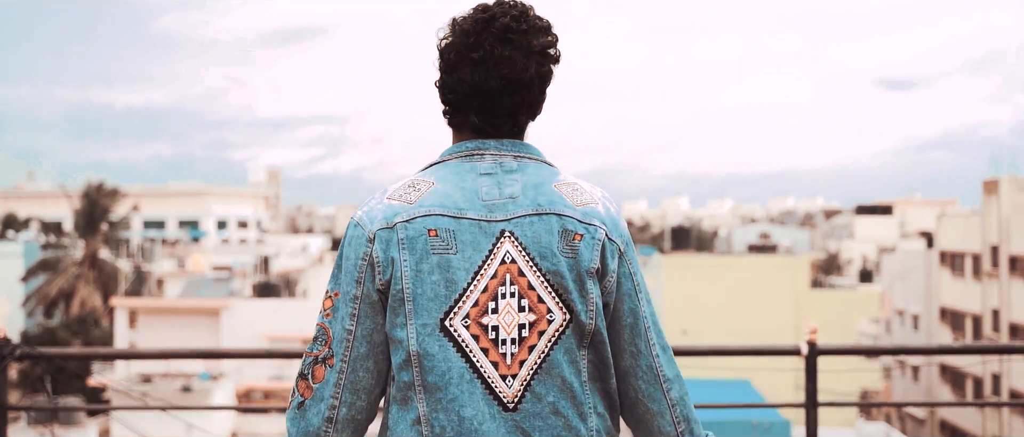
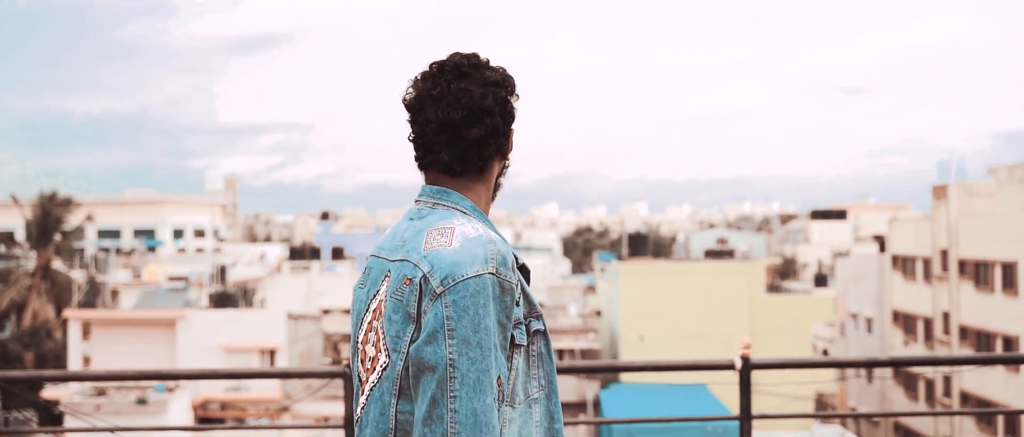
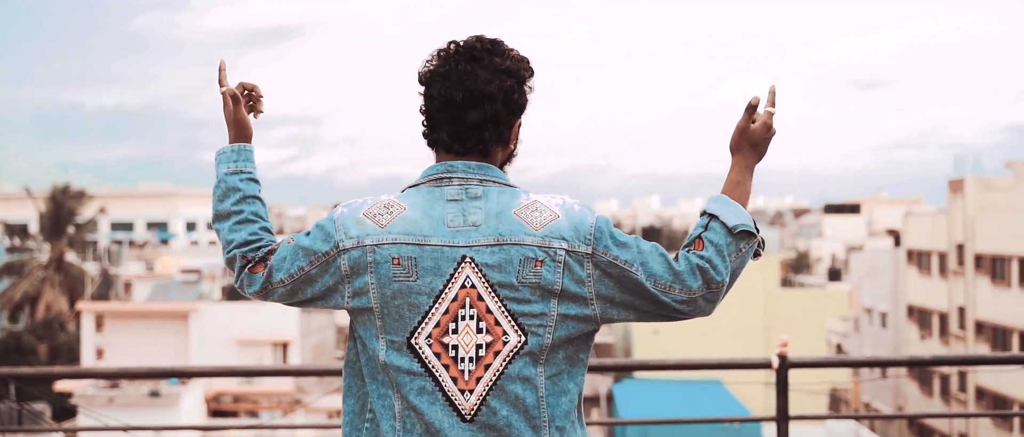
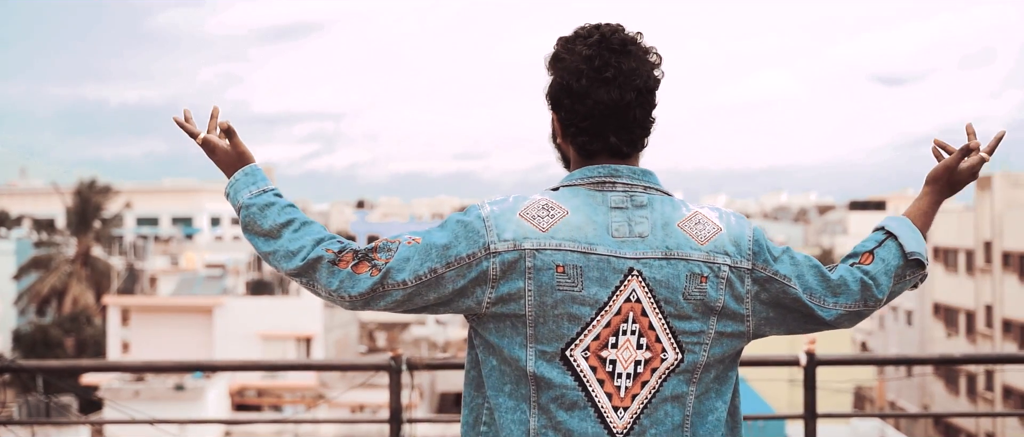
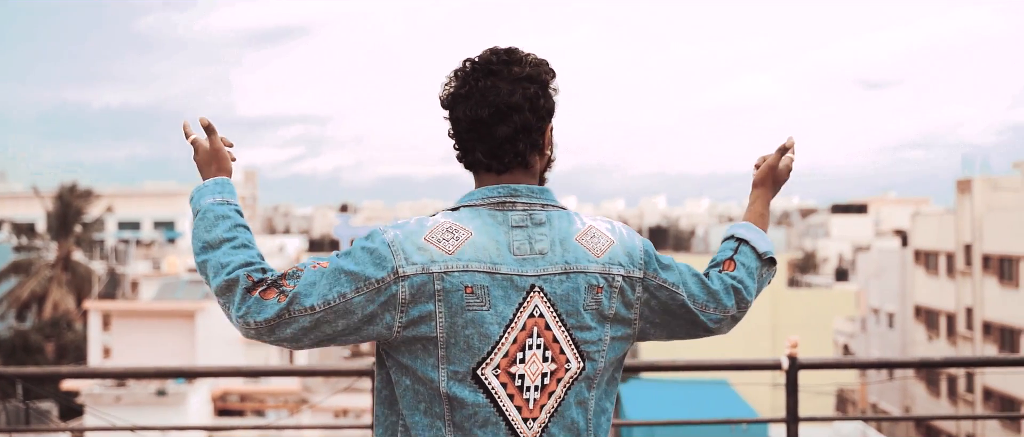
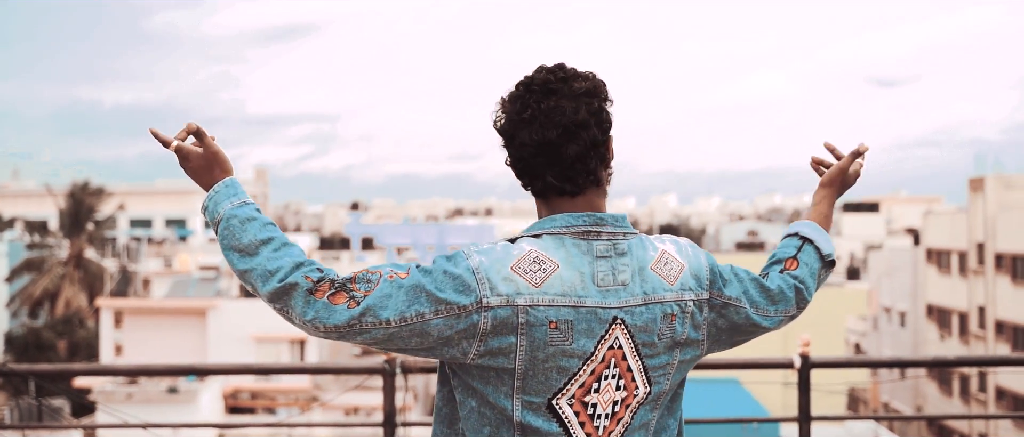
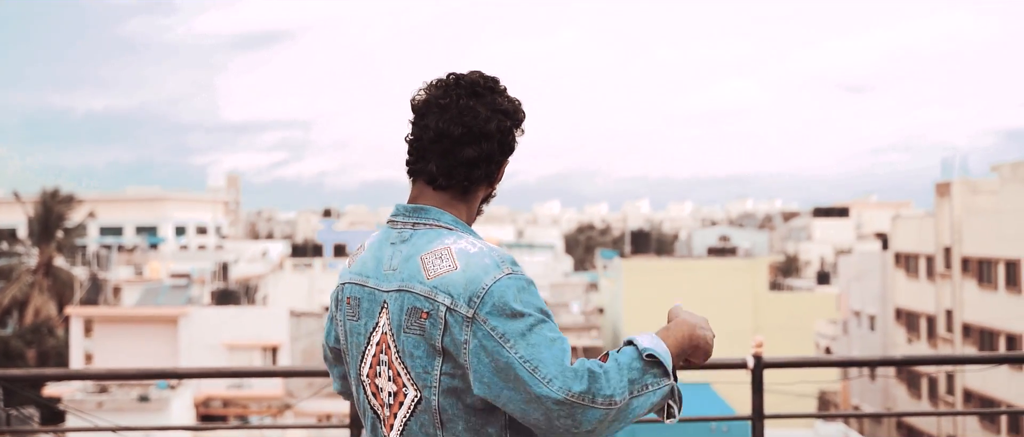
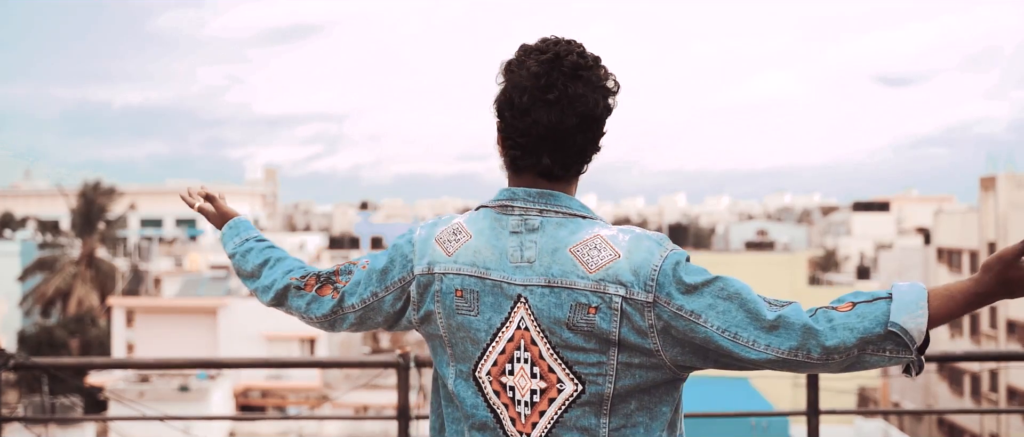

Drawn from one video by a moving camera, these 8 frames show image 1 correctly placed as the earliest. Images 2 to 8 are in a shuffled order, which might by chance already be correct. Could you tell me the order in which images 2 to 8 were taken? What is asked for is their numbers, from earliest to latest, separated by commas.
8, 4, 6, 5, 3, 7, 2
